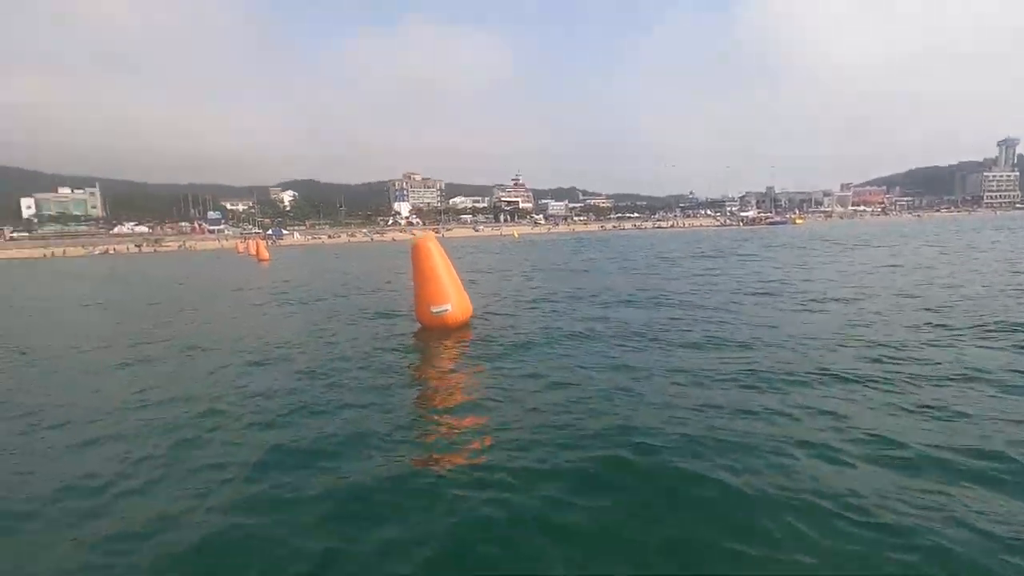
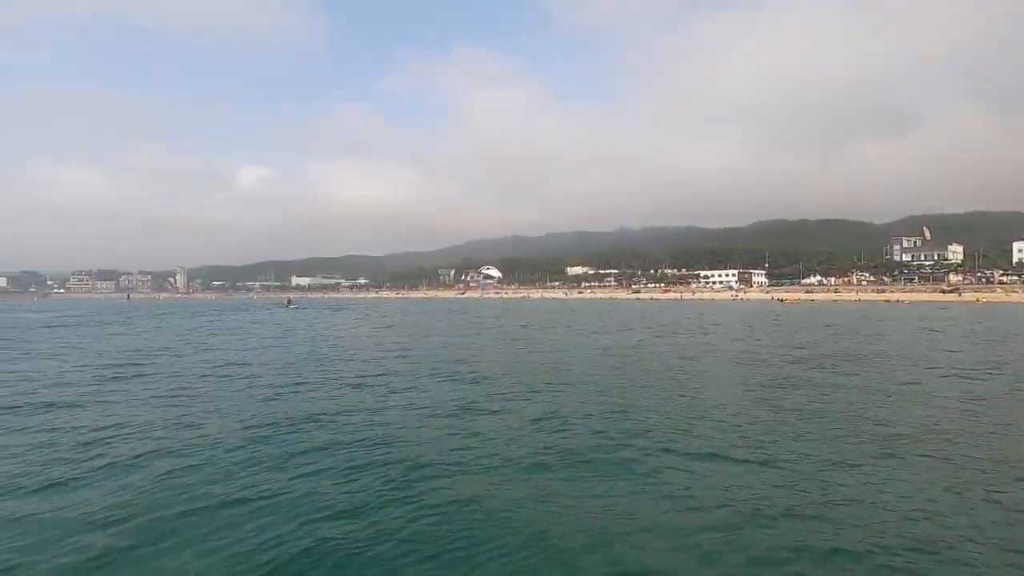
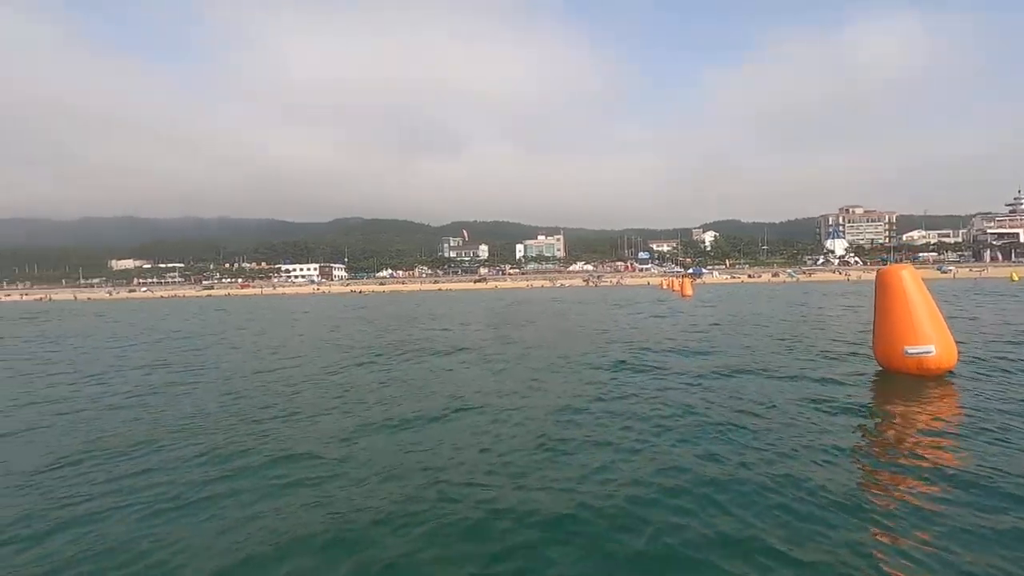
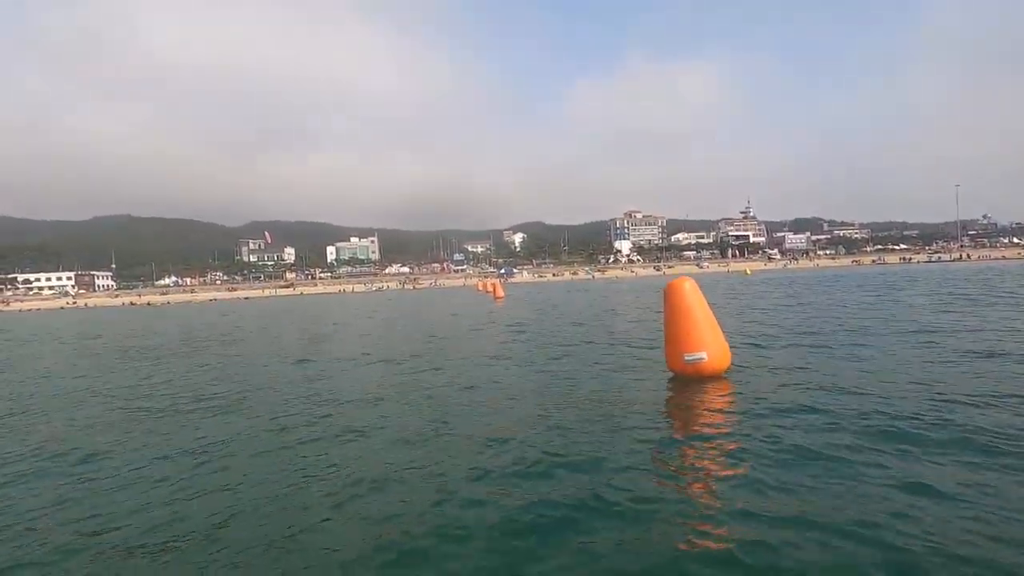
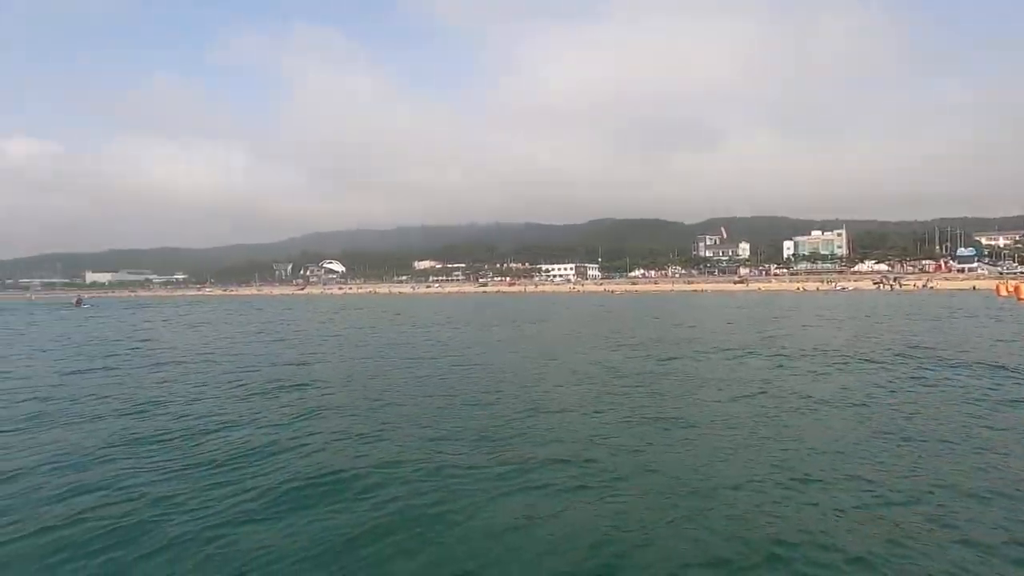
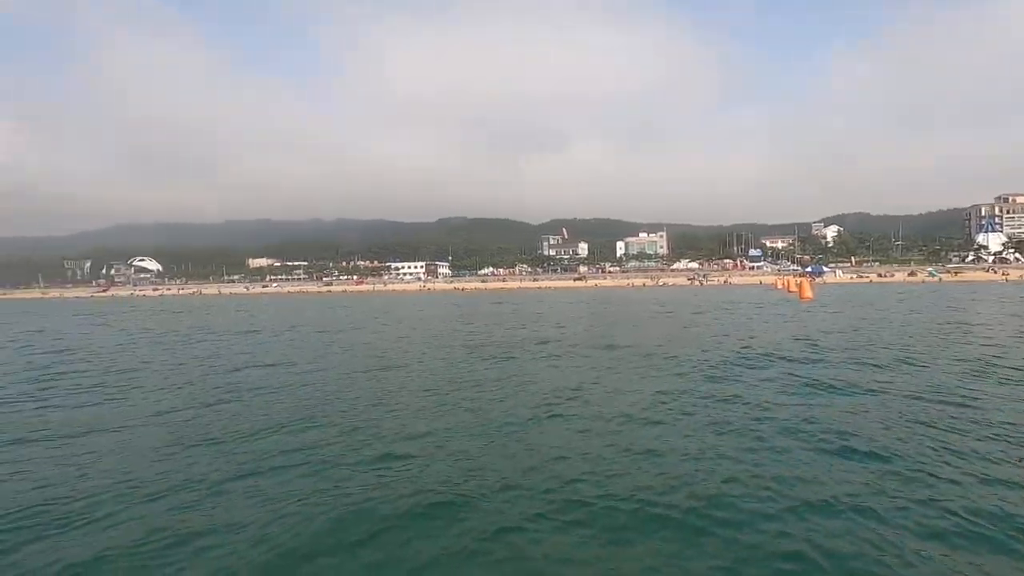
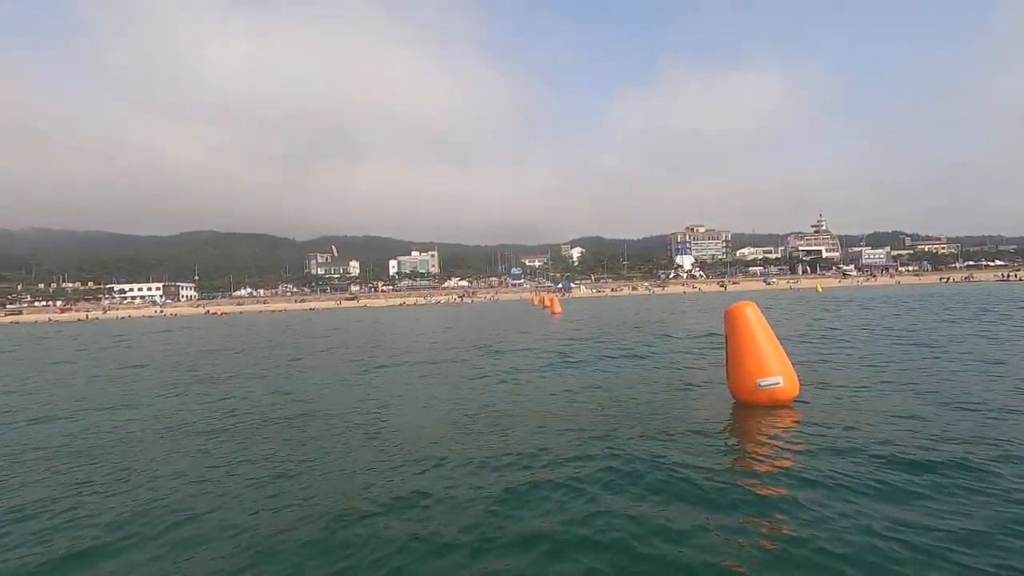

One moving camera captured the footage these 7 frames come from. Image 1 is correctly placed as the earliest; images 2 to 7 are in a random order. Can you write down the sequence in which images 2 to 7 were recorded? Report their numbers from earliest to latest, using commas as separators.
4, 7, 3, 6, 5, 2
